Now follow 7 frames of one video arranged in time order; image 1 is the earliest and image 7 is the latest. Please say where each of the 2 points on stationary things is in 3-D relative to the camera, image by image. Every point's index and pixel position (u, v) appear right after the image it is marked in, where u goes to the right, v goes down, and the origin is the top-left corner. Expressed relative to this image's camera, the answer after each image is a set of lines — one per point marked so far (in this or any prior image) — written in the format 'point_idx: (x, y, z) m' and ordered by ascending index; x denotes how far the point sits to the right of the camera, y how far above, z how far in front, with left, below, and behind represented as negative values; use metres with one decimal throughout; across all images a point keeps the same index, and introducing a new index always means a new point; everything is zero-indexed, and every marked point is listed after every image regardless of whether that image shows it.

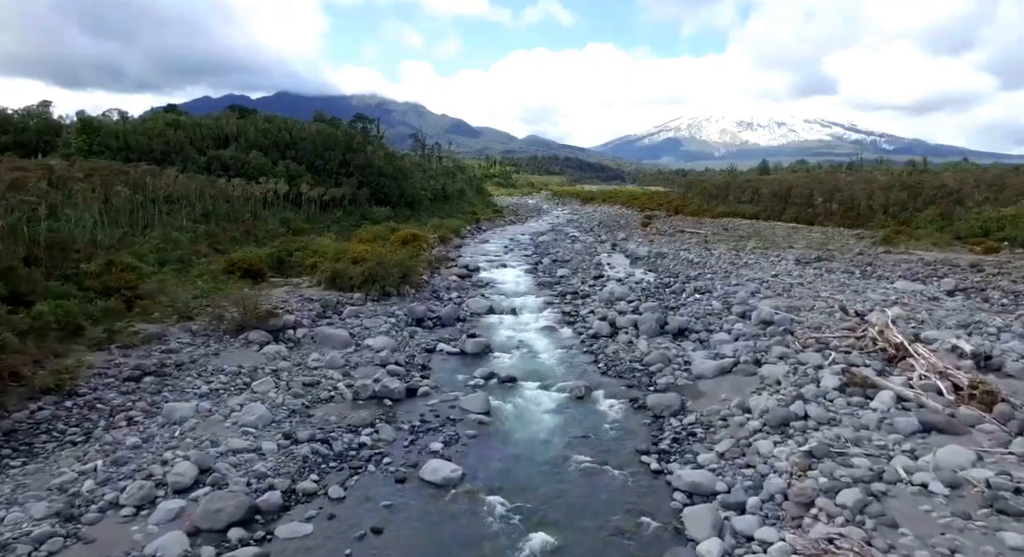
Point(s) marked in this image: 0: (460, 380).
0: (-1.0, -1.9, +10.8) m
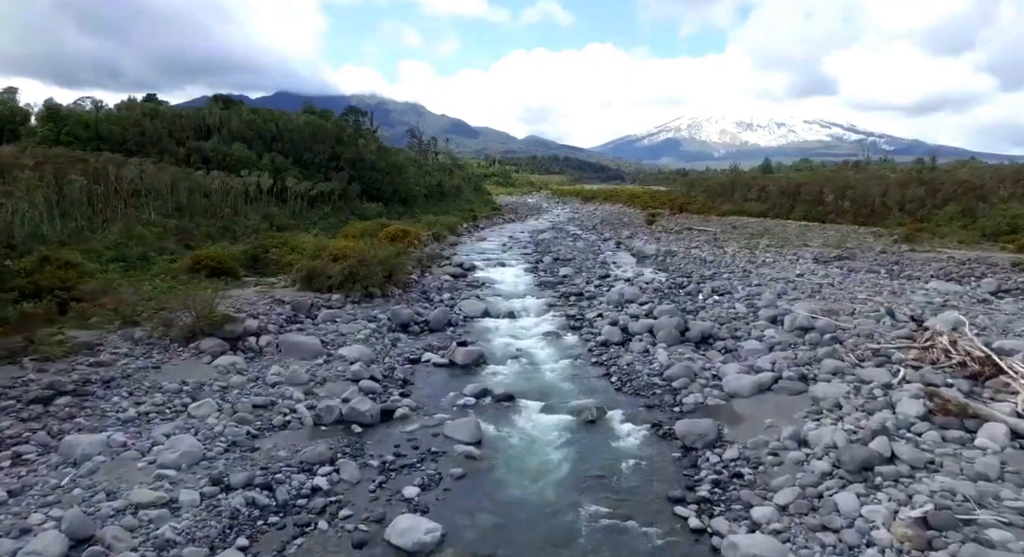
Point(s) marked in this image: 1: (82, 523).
0: (-1.0, -1.9, +9.1) m
1: (-3.4, -2.0, +4.7) m
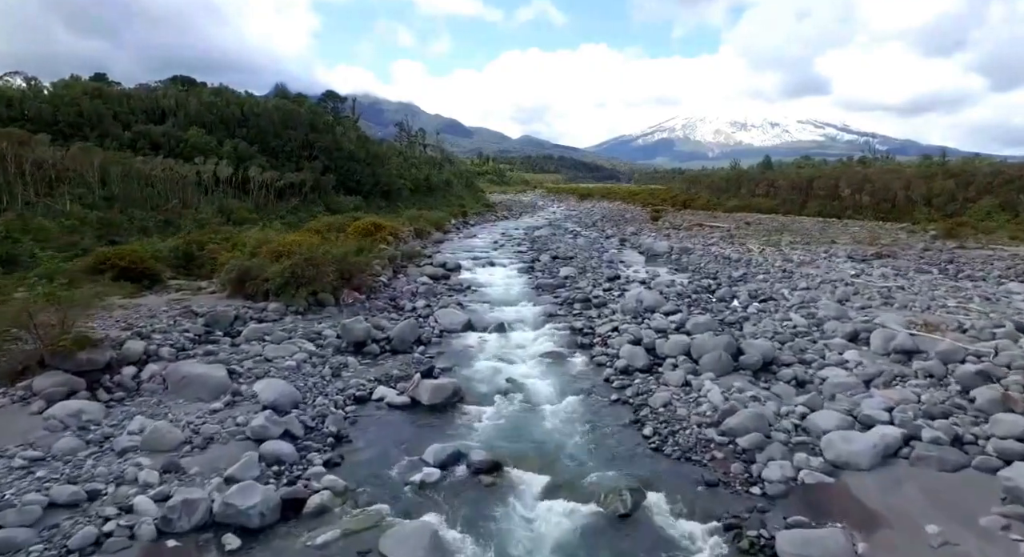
0: (-1.2, -2.0, +5.9) m
1: (-3.5, -2.0, +1.5) m
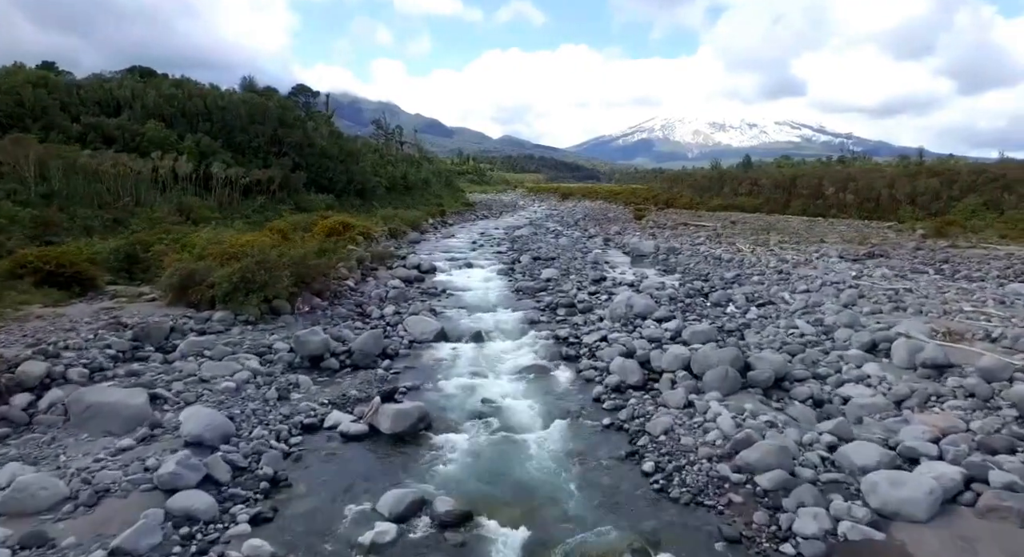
0: (-1.4, -2.0, +4.8) m
1: (-3.6, -2.1, +0.2) m
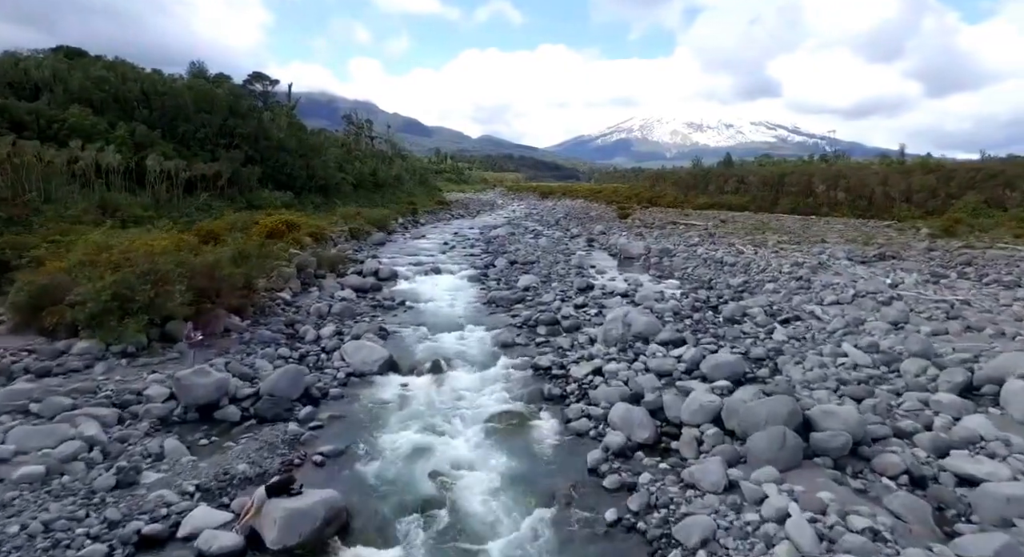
0: (-1.6, -2.2, +2.4) m
1: (-3.7, -2.3, -2.2) m
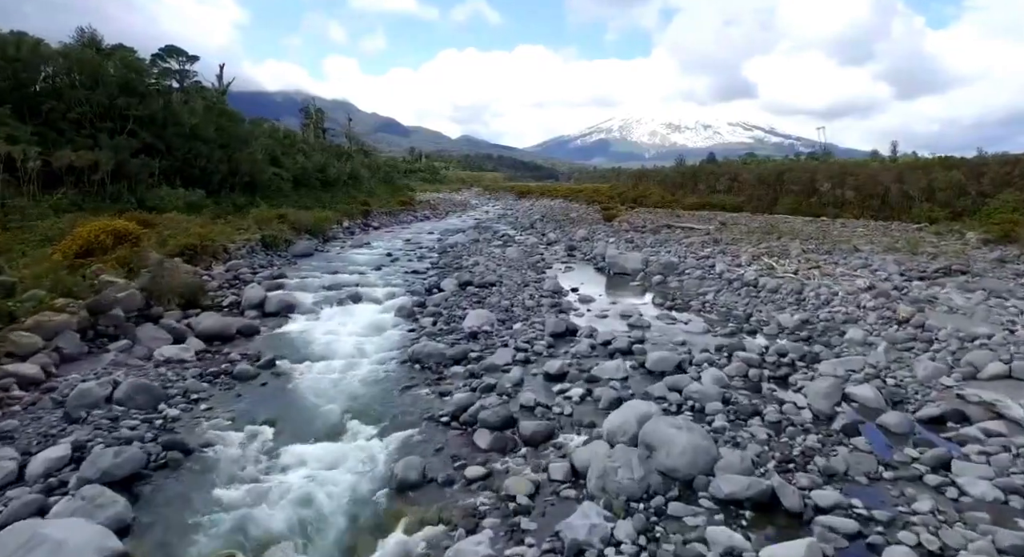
0: (-2.2, -2.8, -2.5) m
1: (-4.1, -2.9, -7.1) m
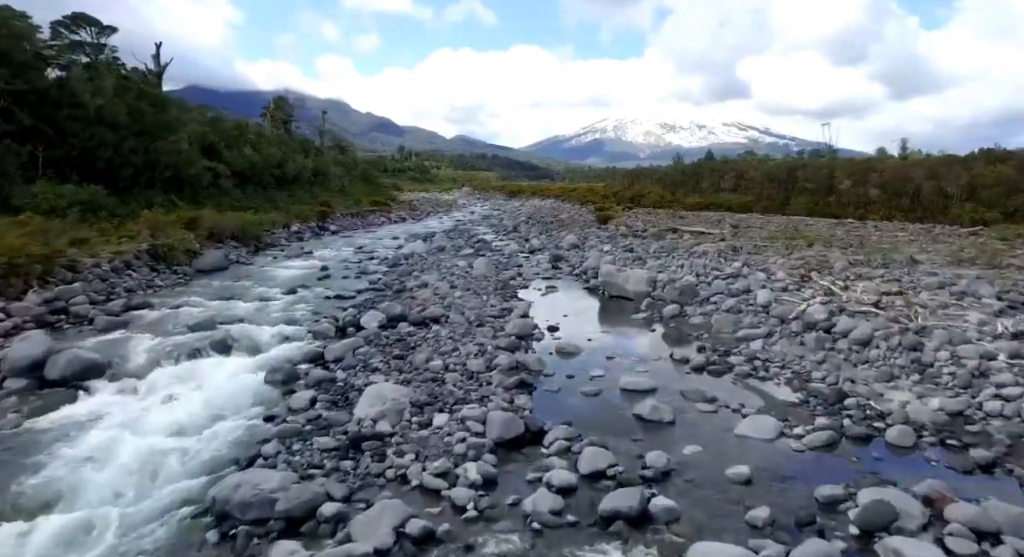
0: (-2.8, -3.4, -6.6) m
1: (-4.7, -3.5, -11.3) m
